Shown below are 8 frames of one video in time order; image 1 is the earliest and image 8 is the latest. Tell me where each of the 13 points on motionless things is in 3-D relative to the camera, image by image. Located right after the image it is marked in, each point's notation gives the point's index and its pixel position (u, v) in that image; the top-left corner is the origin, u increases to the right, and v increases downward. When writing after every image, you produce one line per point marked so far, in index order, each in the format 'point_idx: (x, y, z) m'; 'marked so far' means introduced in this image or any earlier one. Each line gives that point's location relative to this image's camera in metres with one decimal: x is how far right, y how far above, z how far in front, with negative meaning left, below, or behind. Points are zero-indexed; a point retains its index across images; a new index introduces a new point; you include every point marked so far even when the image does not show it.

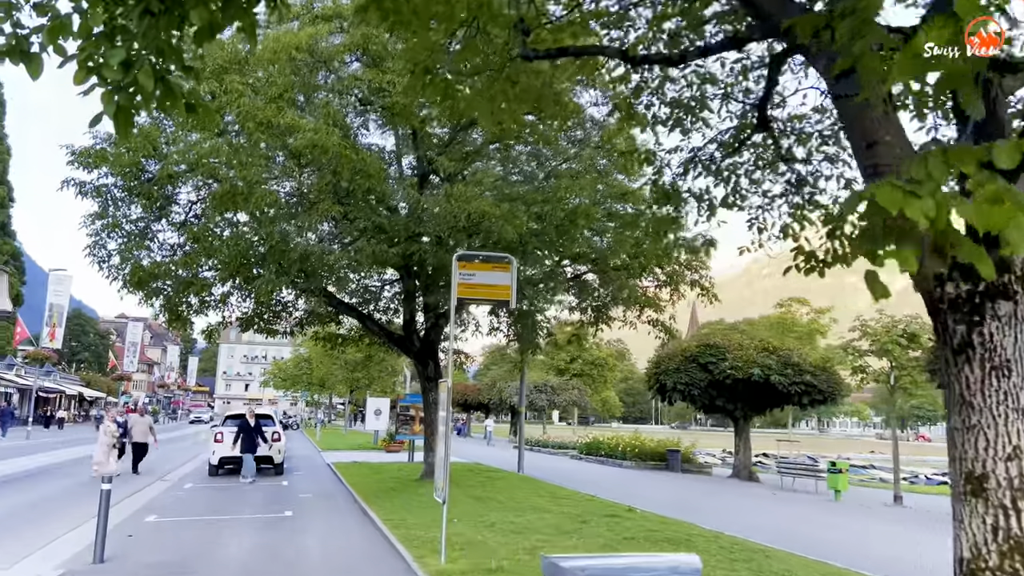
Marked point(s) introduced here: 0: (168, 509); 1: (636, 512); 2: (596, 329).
0: (-5.7, -3.7, +13.4) m
1: (+1.9, -3.5, +12.5) m
2: (+2.0, -1.0, +18.7) m
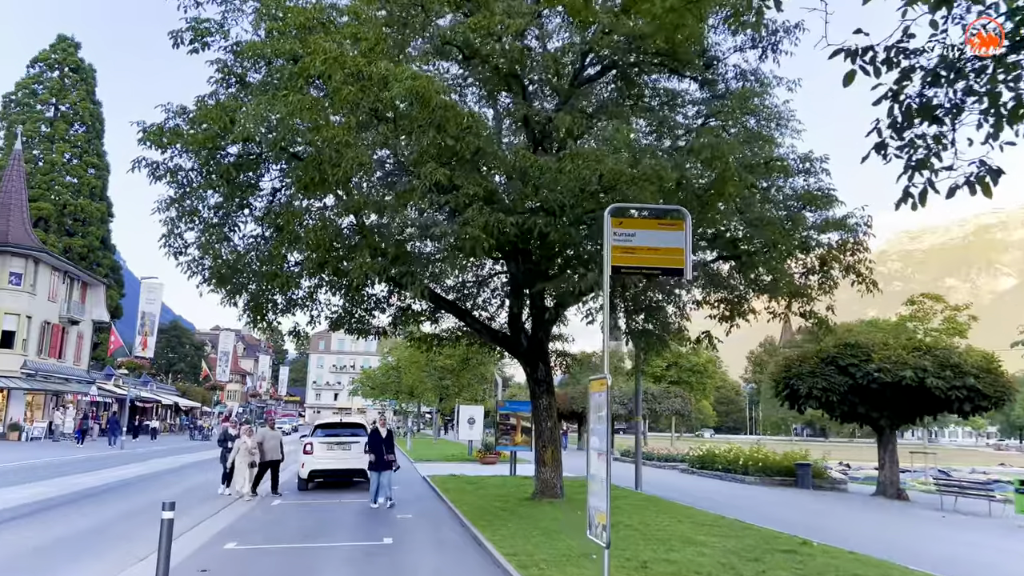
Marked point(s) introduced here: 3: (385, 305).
0: (-3.7, -3.6, +11.7) m
1: (+3.8, -3.2, +10.0) m
2: (+4.4, -0.8, +16.2) m
3: (-2.7, -0.4, +17.0) m
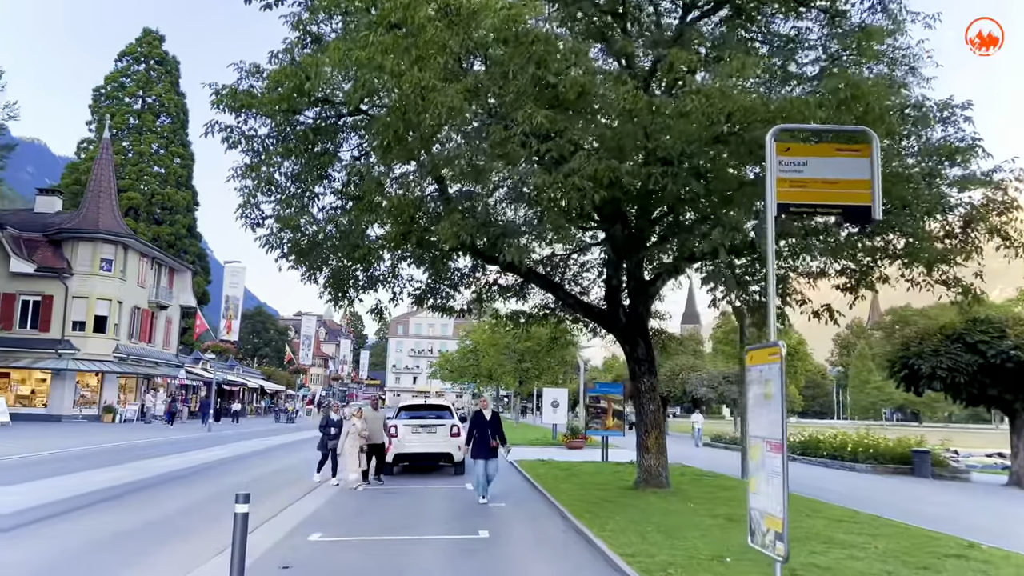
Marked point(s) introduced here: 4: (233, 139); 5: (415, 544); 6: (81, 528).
0: (-2.3, -3.2, +10.8) m
1: (+5.0, -2.8, +8.4) m
2: (+6.1, -0.2, +14.5) m
3: (-0.8, +0.2, +15.9) m
4: (-4.2, +2.2, +12.1) m
5: (-1.1, -3.0, +9.5) m
6: (-6.2, -3.5, +11.9) m
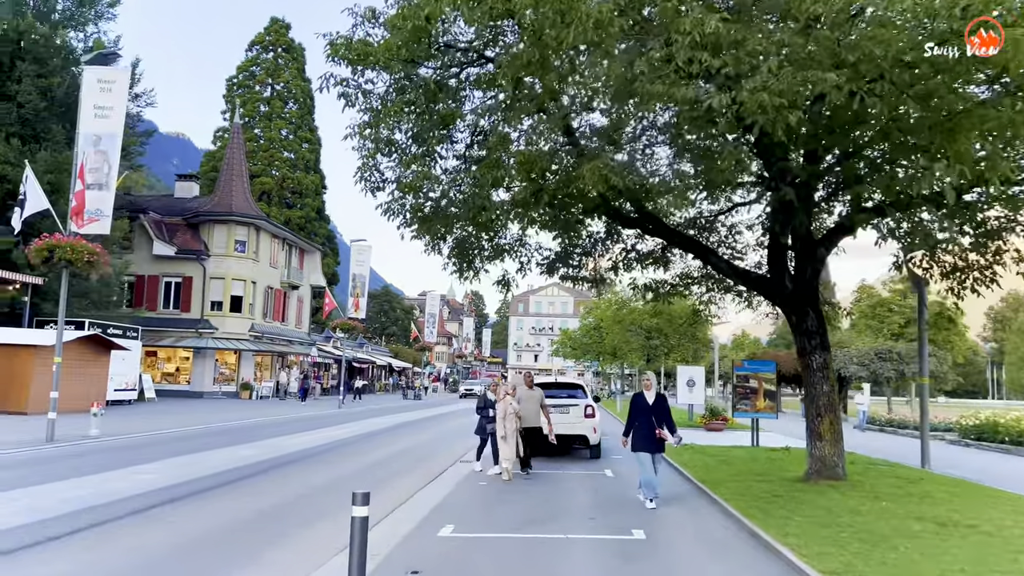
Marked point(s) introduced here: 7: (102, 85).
0: (-0.5, -2.7, +9.7) m
1: (+6.4, -2.3, +6.2) m
2: (+8.4, +0.4, +12.0) m
3: (+1.7, +0.8, +14.5) m
4: (-2.2, +2.7, +11.1) m
5: (+0.5, -2.6, +8.3) m
6: (-4.2, -3.1, +11.3) m
7: (-8.6, +4.3, +17.0) m
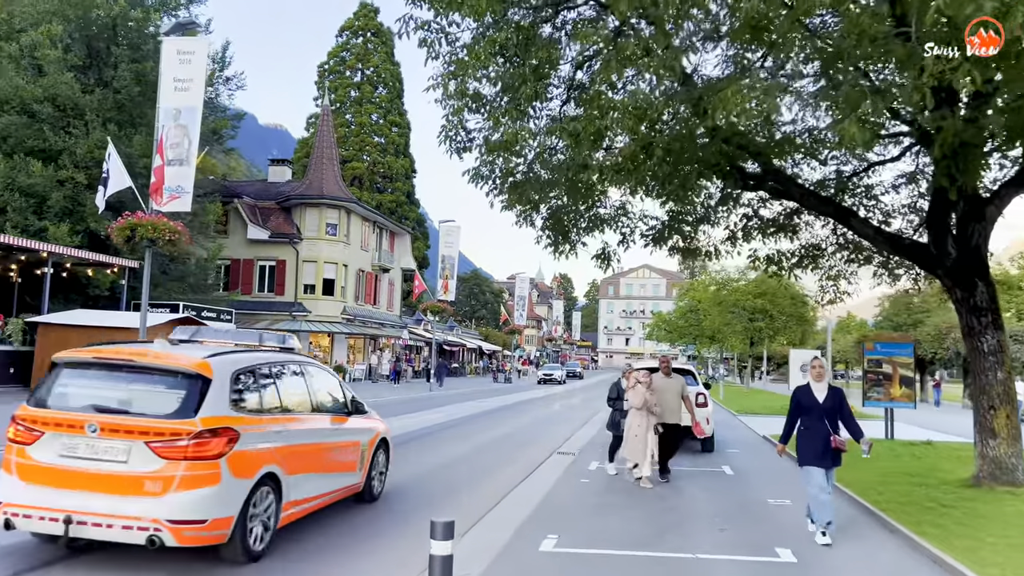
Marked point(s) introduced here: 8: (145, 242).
0: (+0.7, -2.4, +8.3) m
1: (+7.1, -2.0, +4.1) m
2: (+9.7, +0.9, +9.6) m
3: (+3.3, +1.2, +12.7) m
4: (-1.0, +3.0, +9.8) m
5: (+1.5, -2.3, +6.8) m
6: (-2.8, -2.8, +10.4) m
7: (-6.7, +4.7, +16.3) m
8: (-7.2, +0.9, +15.9) m
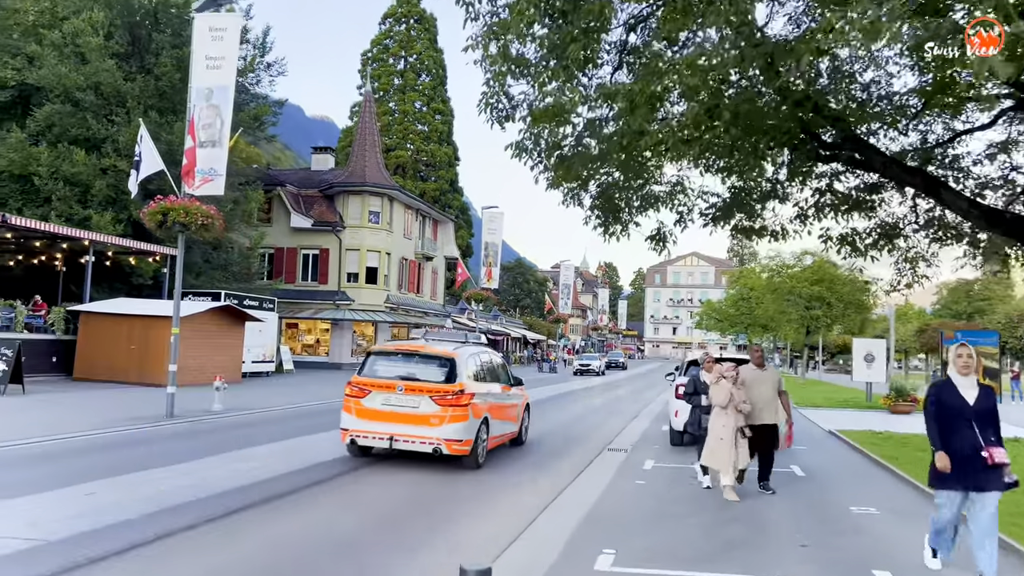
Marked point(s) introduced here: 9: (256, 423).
0: (+1.1, -2.2, +7.4) m
1: (+7.3, -1.9, +2.8) m
2: (+10.2, +1.1, +8.1) m
3: (+4.0, +1.4, +11.6) m
4: (-0.5, +3.2, +8.9) m
5: (+1.8, -2.2, +5.8) m
6: (-2.3, -2.6, +9.6) m
7: (-5.8, +4.9, +15.7) m
8: (-6.4, +1.2, +15.3) m
9: (-5.3, -2.8, +16.7) m
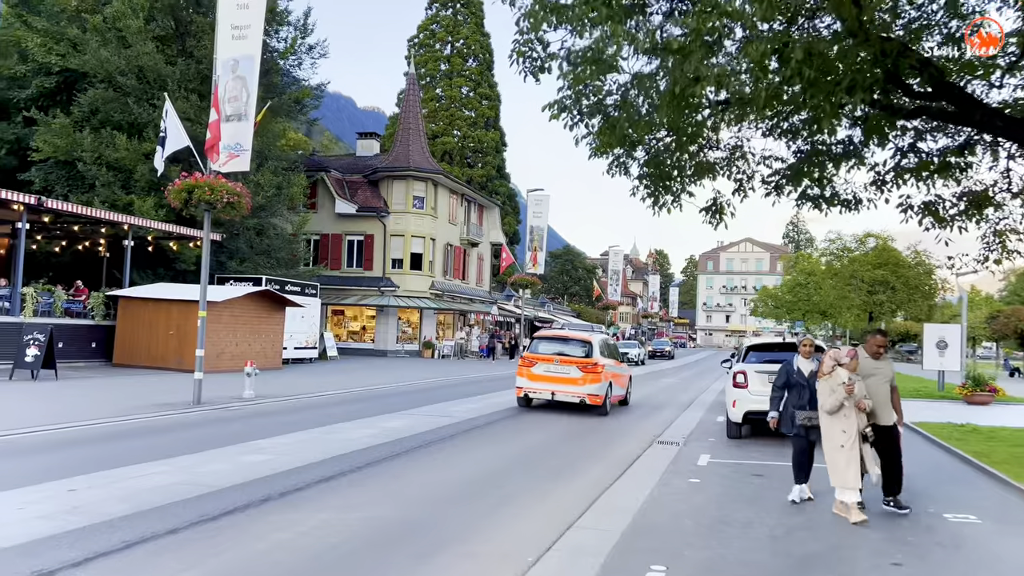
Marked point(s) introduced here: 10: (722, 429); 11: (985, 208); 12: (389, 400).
0: (+1.4, -2.0, +6.3) m
1: (+7.3, -1.7, +1.4) m
2: (+10.5, +1.4, +6.4) m
3: (+4.5, +1.7, +10.3) m
4: (-0.1, +3.5, +7.8) m
5: (+2.0, -1.9, +4.7) m
6: (-1.9, -2.3, +8.7) m
7: (-5.0, +5.3, +14.9) m
8: (-5.6, +1.5, +14.6) m
9: (-4.5, -2.4, +16.0) m
10: (+3.6, -2.4, +13.8) m
11: (+6.5, +1.1, +11.1) m
12: (-2.8, -2.6, +18.0) m
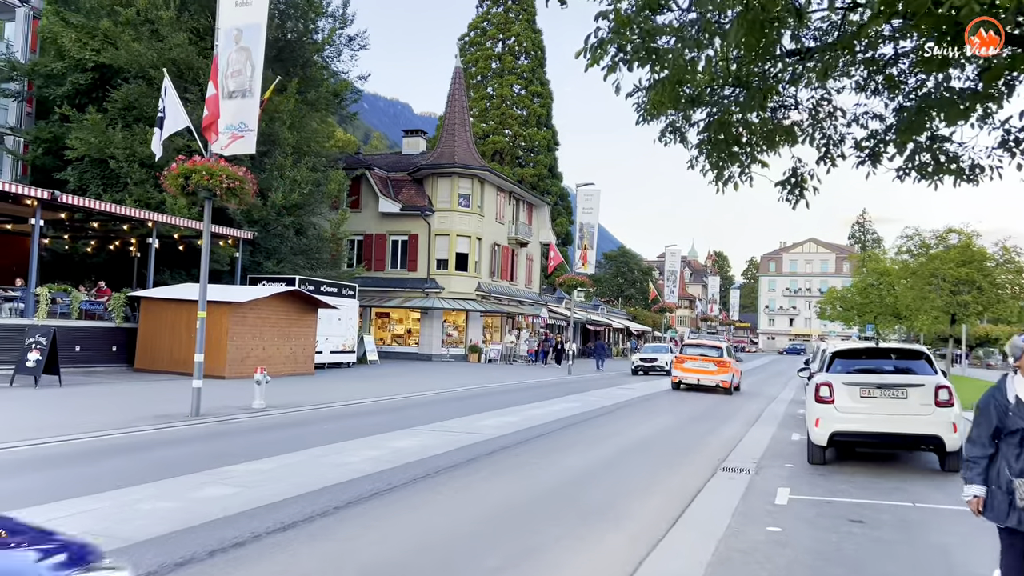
0: (+1.4, -1.9, +4.2) m
1: (+6.9, -1.5, -1.1) m
2: (+10.5, +1.5, +3.7) m
3: (+4.8, +1.8, +8.0) m
4: (0.0, +3.6, +5.9) m
5: (+1.9, -1.8, +2.5) m
6: (-1.7, -2.2, +6.9) m
7: (-4.4, +5.3, +13.3) m
8: (-5.0, +1.5, +13.0) m
9: (-3.8, -2.4, +14.3) m
10: (+4.1, -2.3, +11.5) m
11: (+6.9, +1.2, +8.7) m
12: (-2.0, -2.6, +16.2) m
